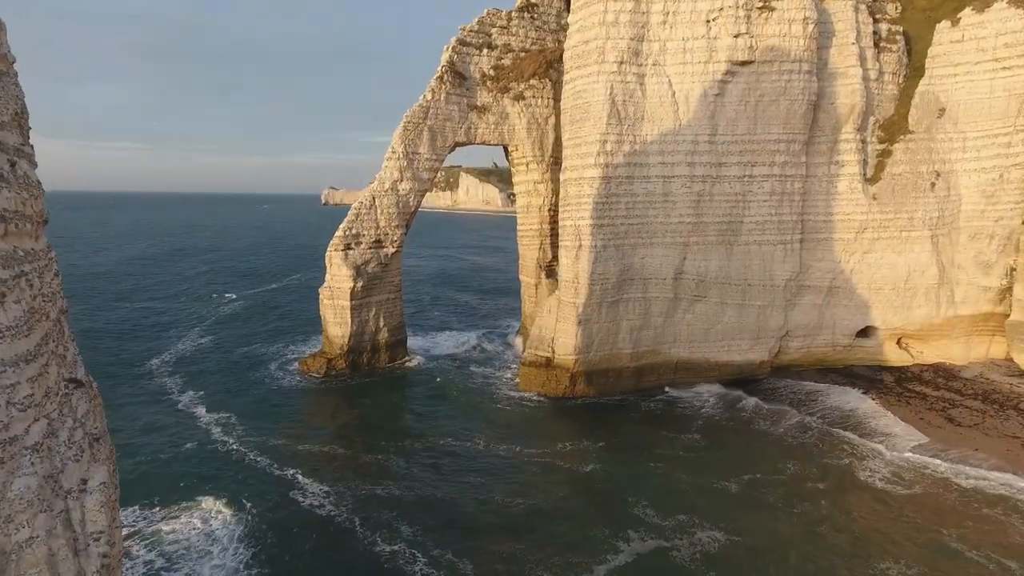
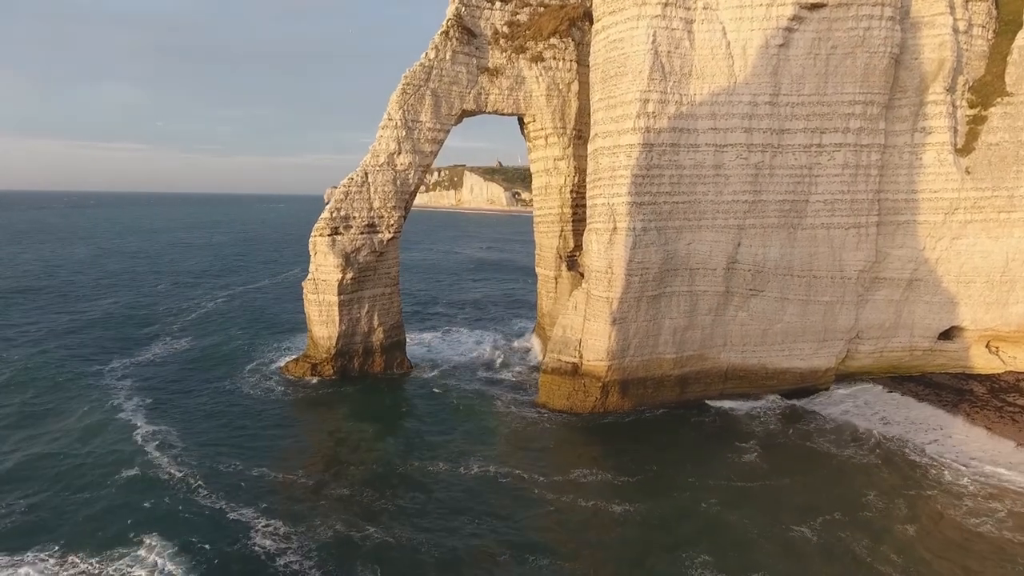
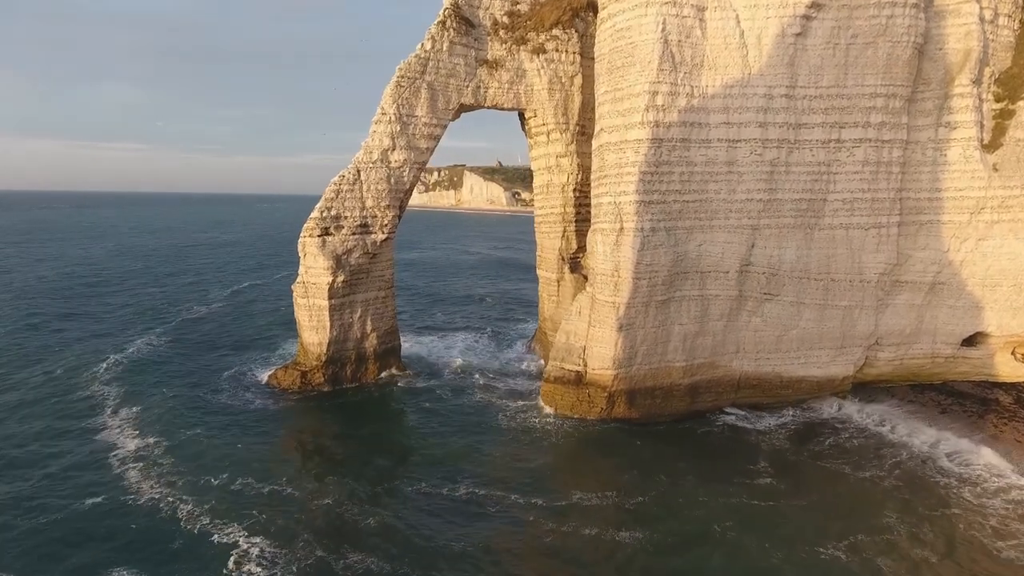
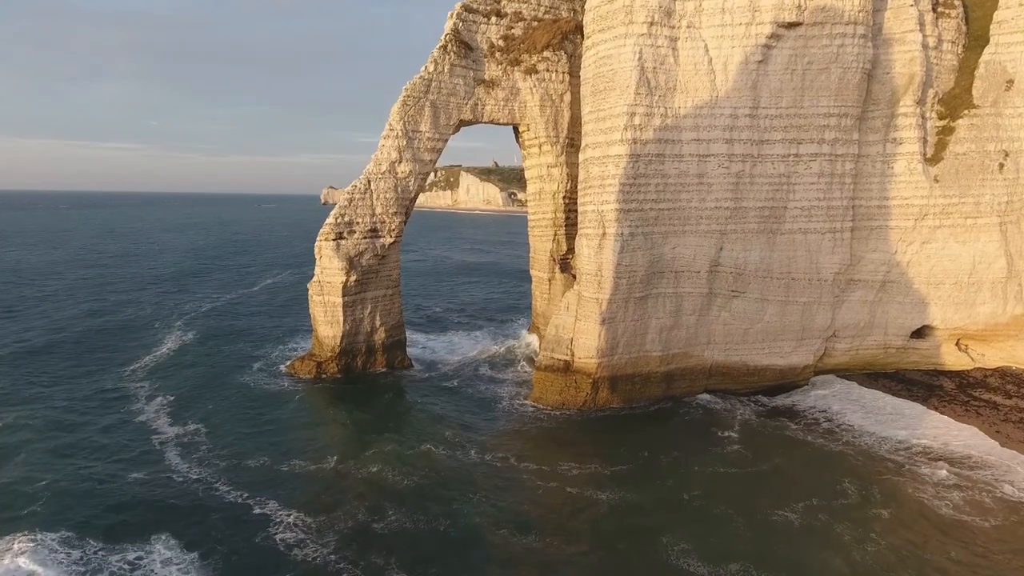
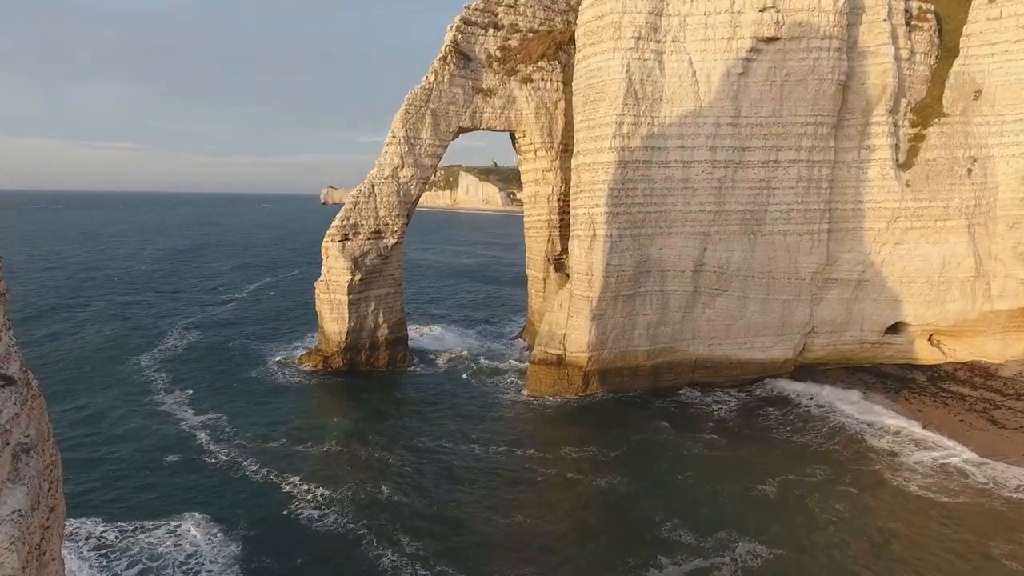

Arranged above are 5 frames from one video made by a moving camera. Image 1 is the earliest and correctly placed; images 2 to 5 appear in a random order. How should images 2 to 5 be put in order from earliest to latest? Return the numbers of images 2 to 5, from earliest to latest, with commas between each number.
5, 4, 2, 3
